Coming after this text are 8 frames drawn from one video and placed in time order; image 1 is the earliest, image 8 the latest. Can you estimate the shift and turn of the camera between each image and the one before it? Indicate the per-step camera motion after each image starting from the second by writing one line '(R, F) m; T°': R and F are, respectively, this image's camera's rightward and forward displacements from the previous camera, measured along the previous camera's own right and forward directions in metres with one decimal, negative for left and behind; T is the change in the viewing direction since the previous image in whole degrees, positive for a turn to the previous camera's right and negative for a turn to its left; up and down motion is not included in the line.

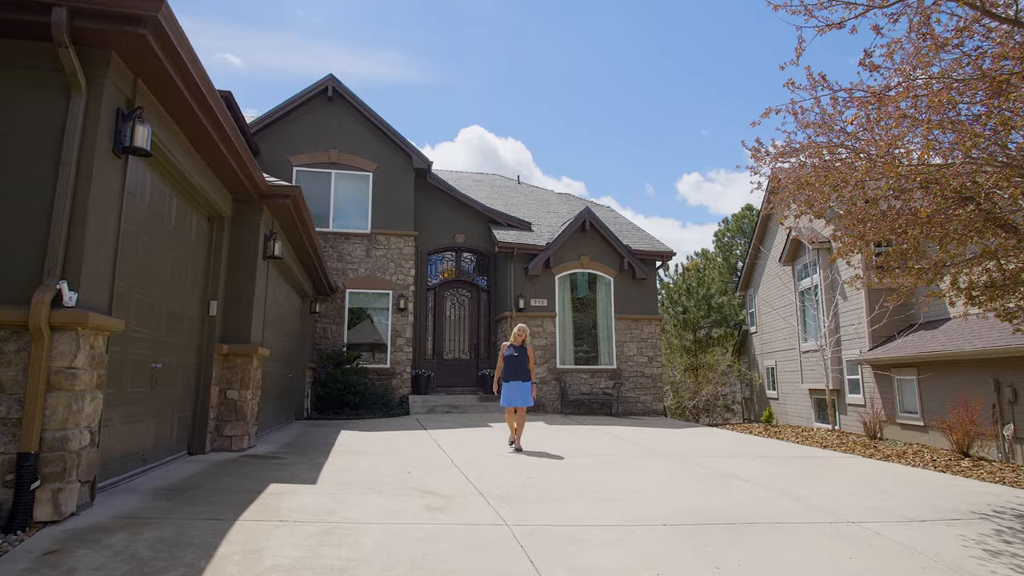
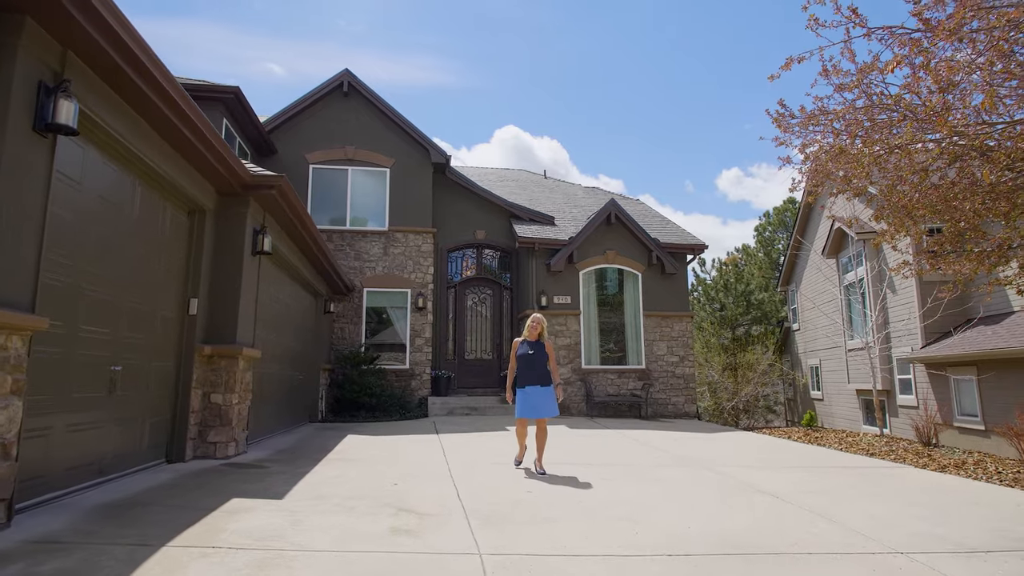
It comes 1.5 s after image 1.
(+0.4, +0.6) m; -4°
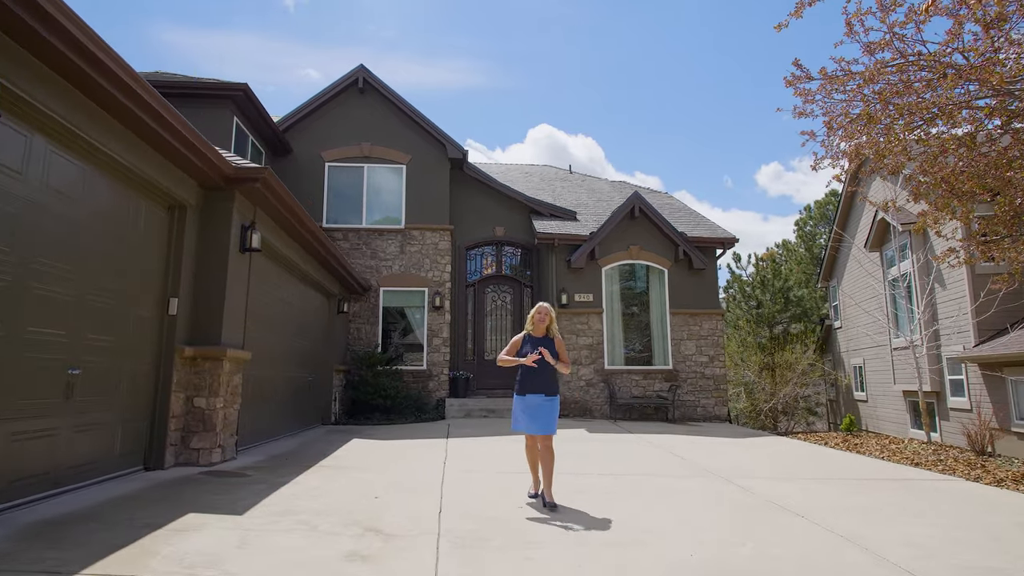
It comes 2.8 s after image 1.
(+0.4, +0.5) m; -3°
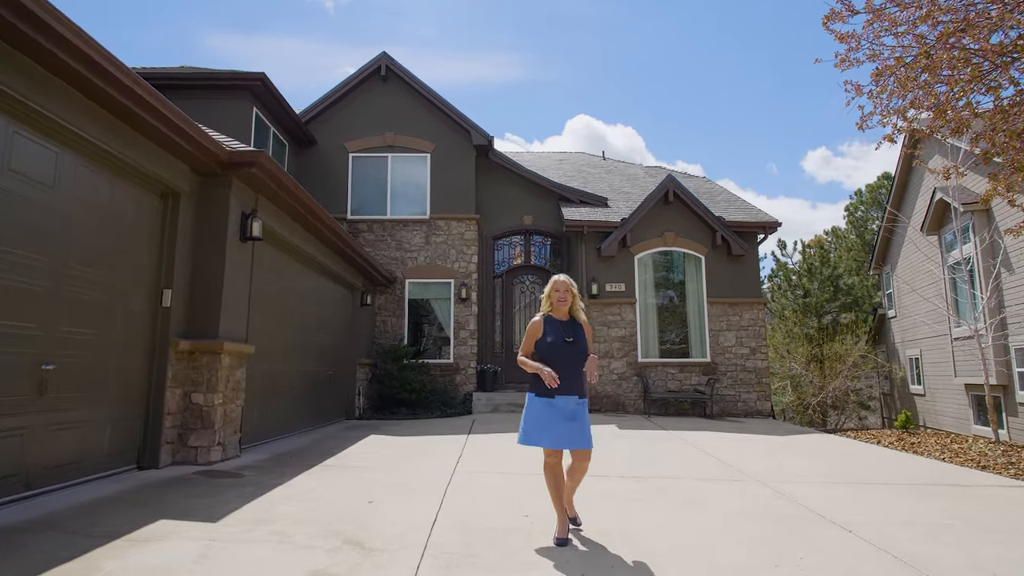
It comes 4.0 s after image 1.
(+0.3, +0.5) m; -4°
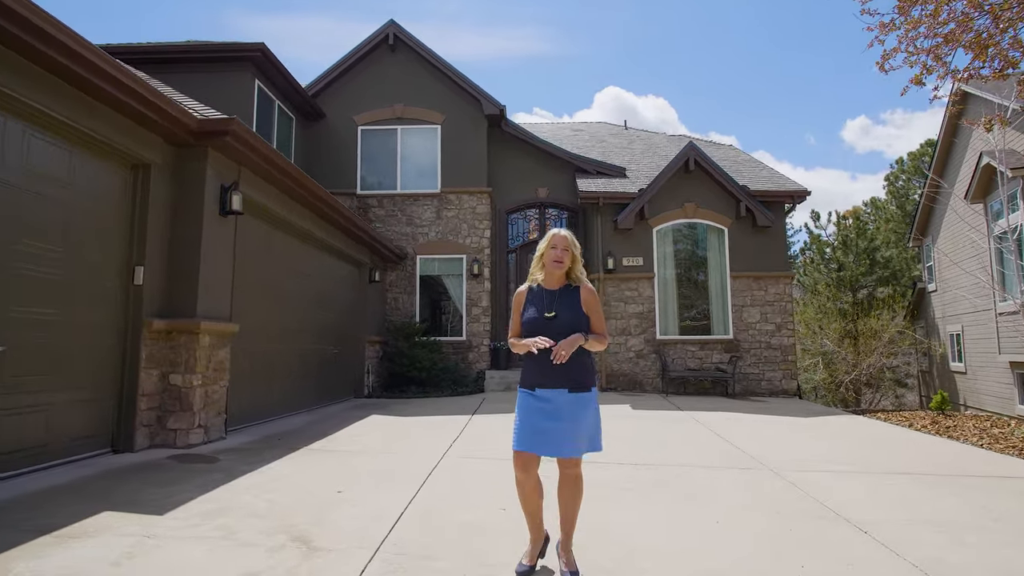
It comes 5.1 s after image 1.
(+0.3, +0.4) m; -3°
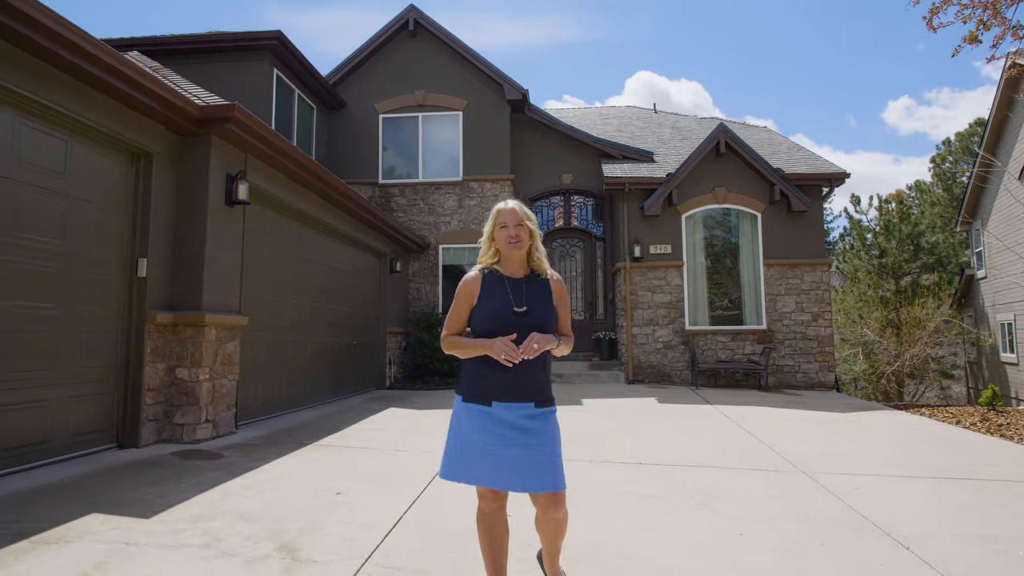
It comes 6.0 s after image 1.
(+0.2, +0.3) m; -3°
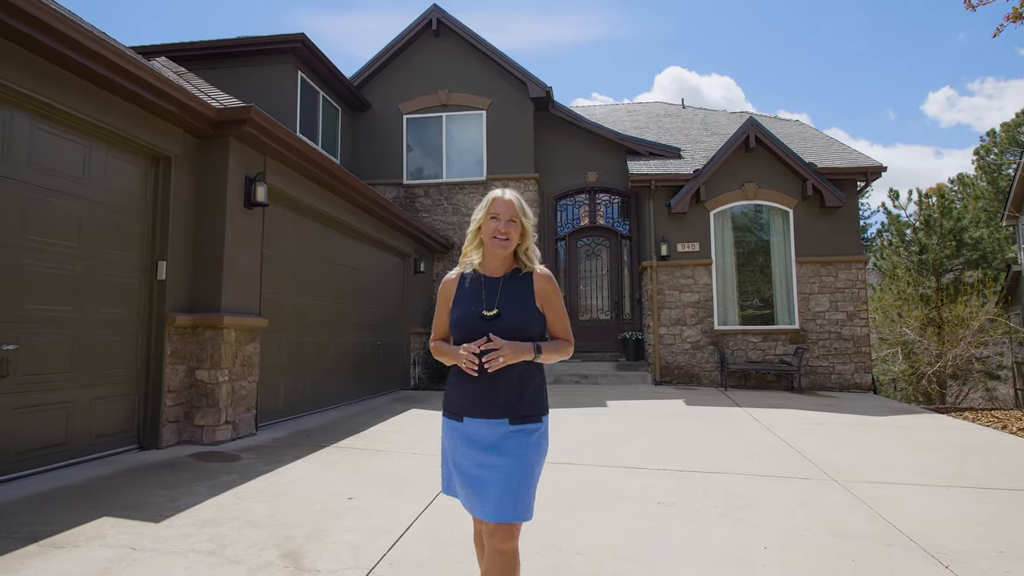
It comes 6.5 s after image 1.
(+0.1, +0.1) m; -3°
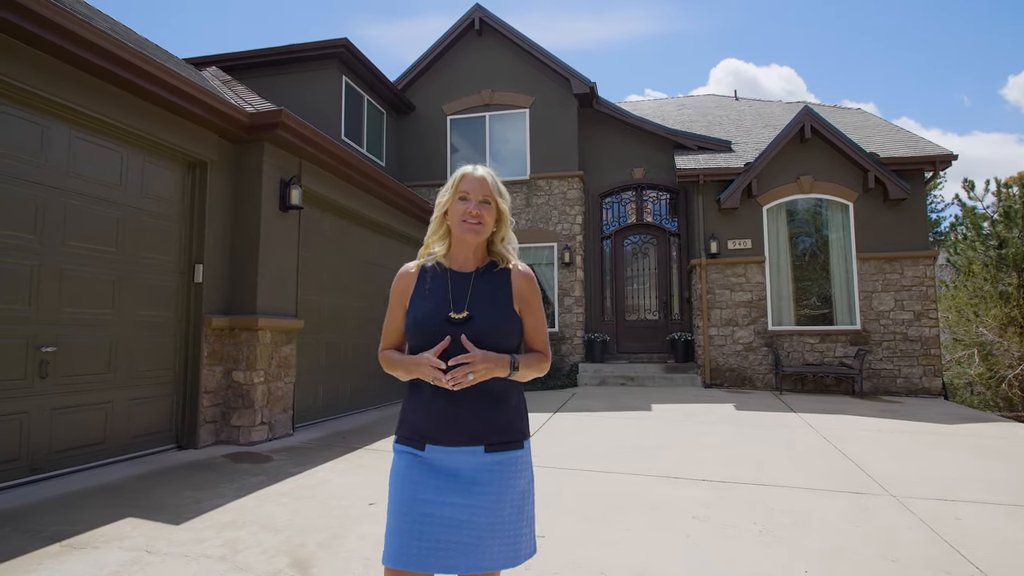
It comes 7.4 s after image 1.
(+0.2, +0.2) m; -5°
